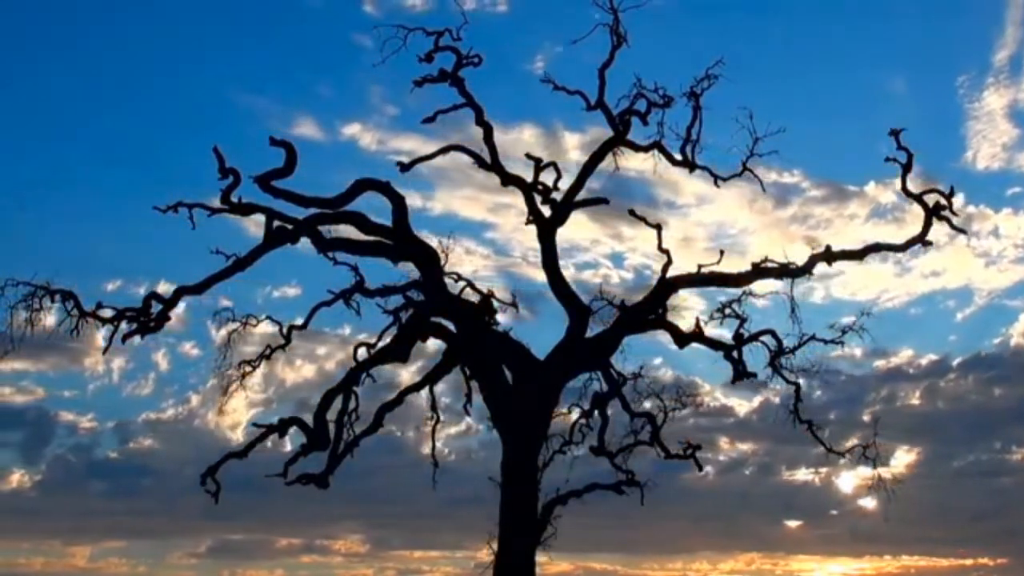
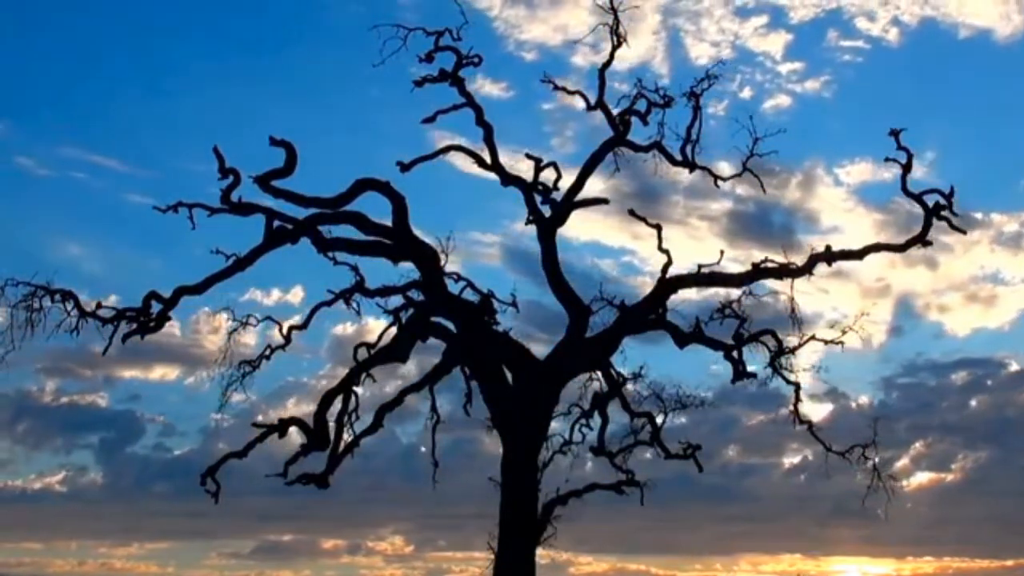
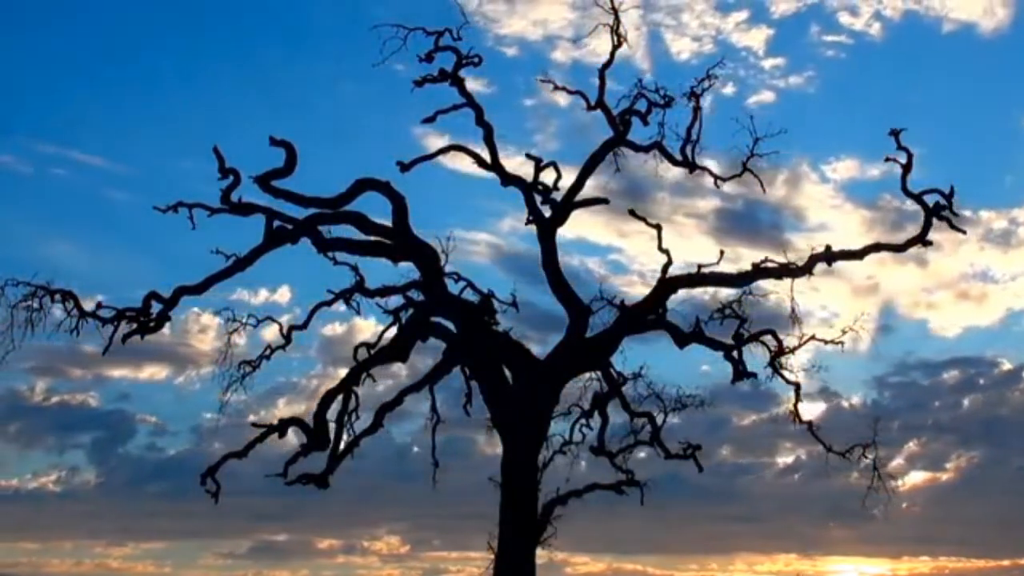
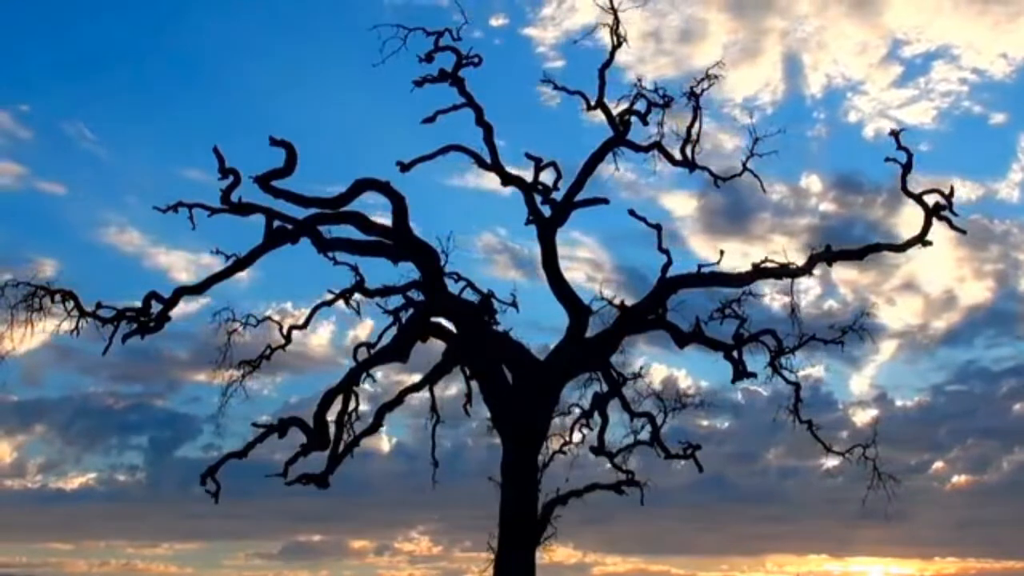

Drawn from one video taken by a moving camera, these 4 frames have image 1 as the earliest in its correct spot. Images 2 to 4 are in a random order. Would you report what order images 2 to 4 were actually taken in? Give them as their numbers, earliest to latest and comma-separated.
3, 2, 4
